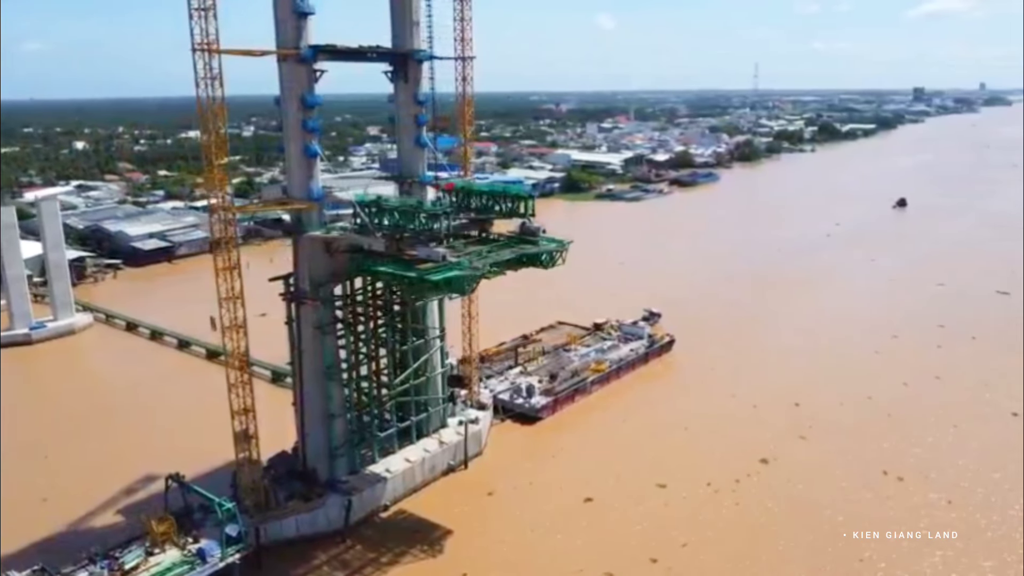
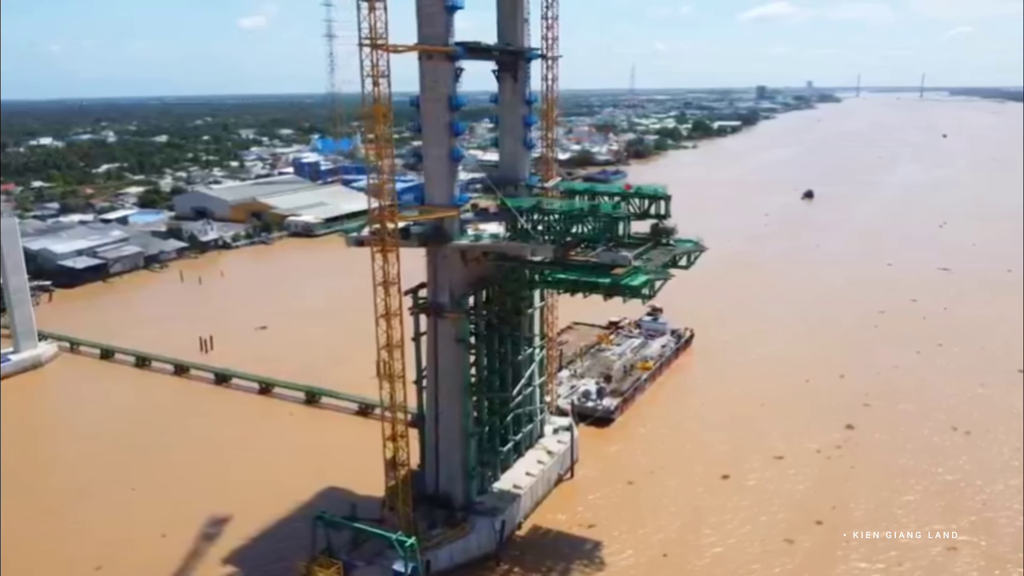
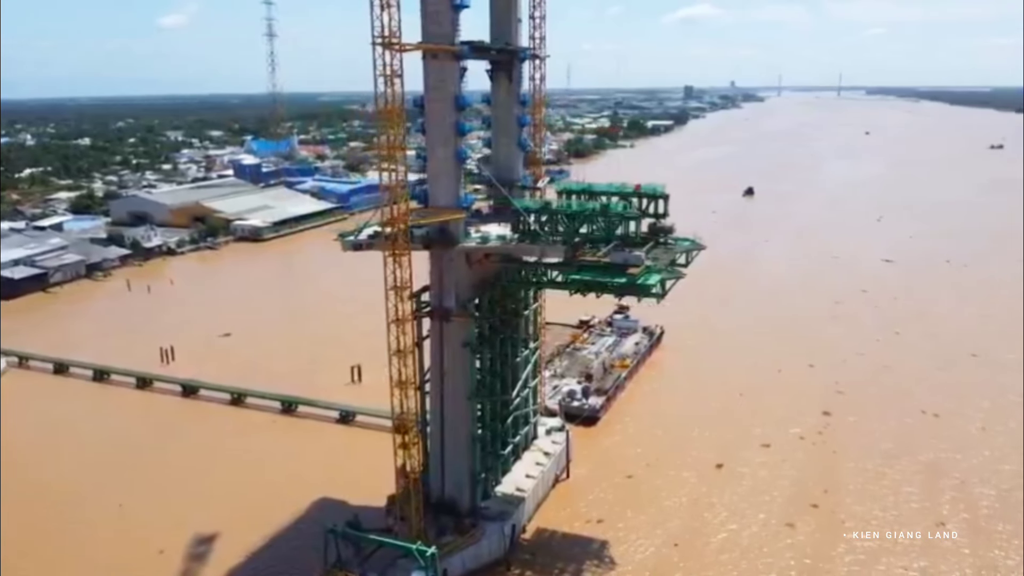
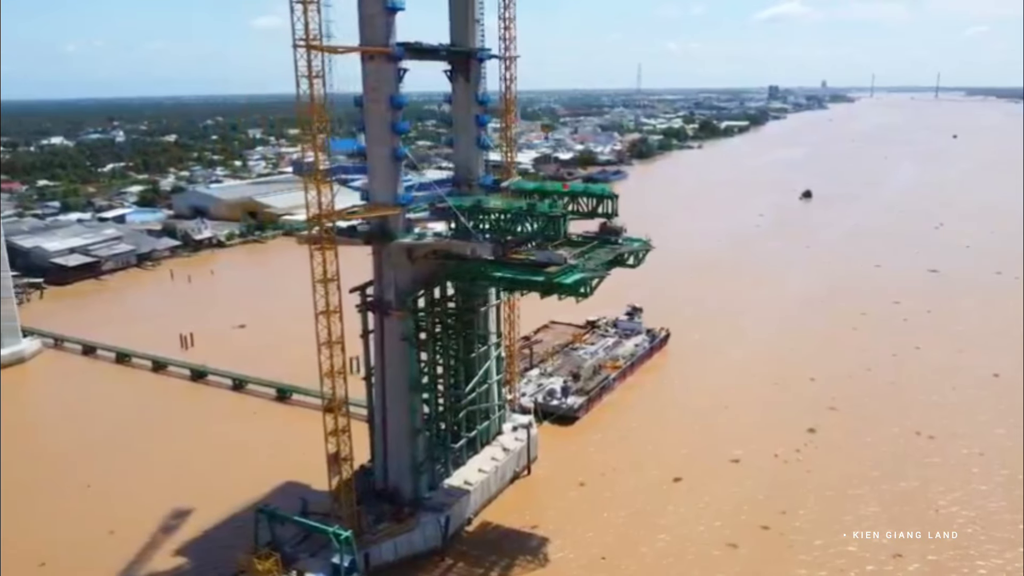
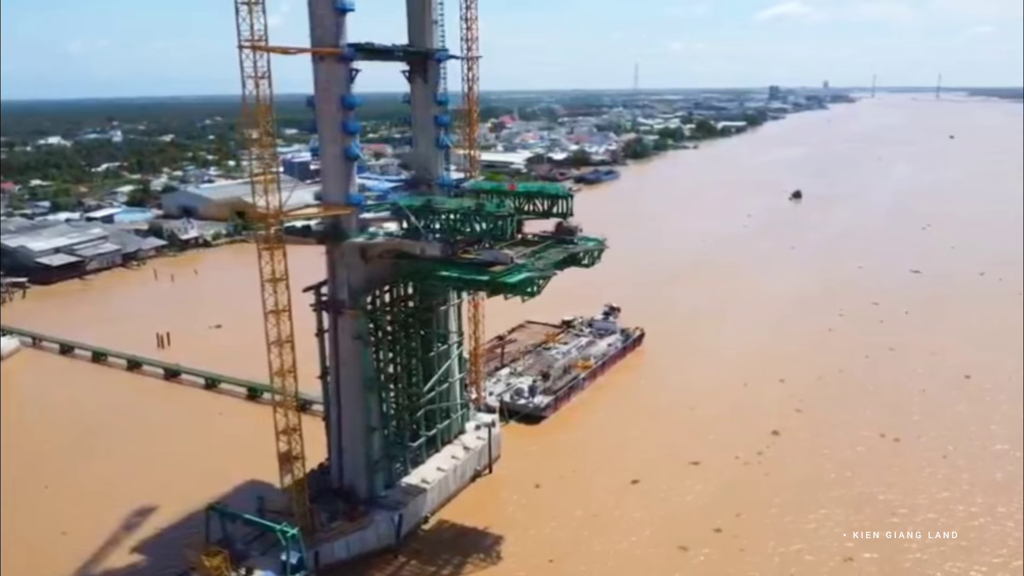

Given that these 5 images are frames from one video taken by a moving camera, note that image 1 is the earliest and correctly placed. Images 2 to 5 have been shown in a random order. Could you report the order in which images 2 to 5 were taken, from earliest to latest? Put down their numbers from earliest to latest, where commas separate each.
5, 4, 2, 3
